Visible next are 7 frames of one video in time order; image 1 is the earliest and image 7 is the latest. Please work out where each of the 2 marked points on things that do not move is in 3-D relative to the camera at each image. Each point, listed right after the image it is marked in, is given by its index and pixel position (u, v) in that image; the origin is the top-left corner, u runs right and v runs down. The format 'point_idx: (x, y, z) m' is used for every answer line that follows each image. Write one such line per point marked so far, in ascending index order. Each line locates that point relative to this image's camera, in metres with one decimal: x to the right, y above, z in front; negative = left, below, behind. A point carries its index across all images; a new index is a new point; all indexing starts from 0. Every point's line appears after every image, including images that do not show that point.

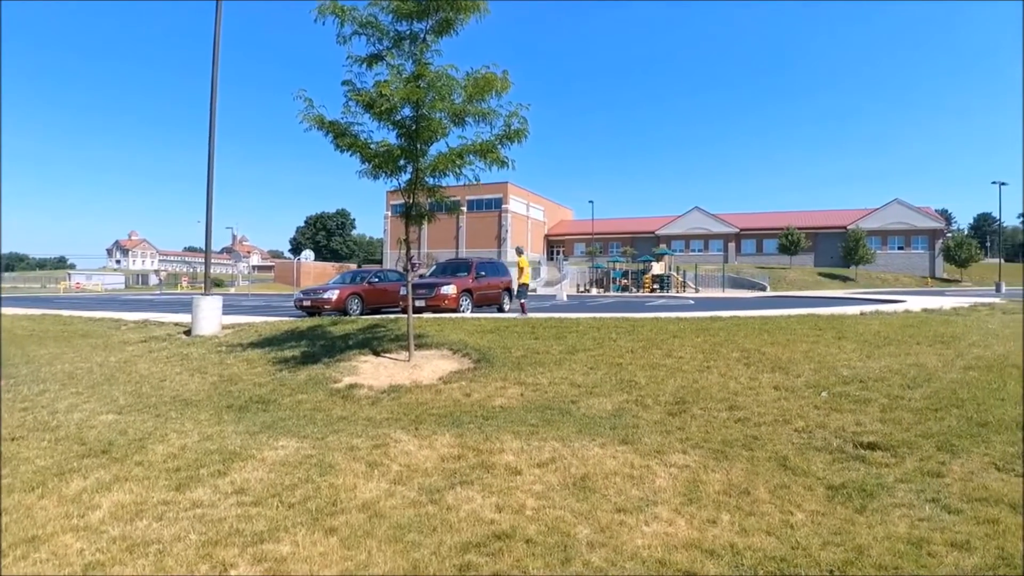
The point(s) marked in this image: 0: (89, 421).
0: (-4.0, -1.3, +6.2) m
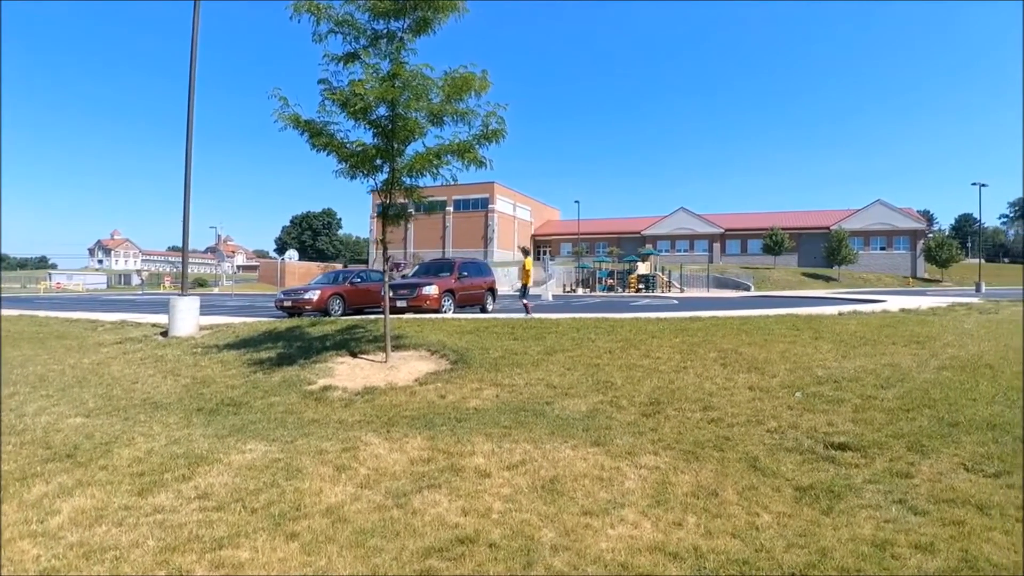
0: (-4.3, -1.3, +6.1) m
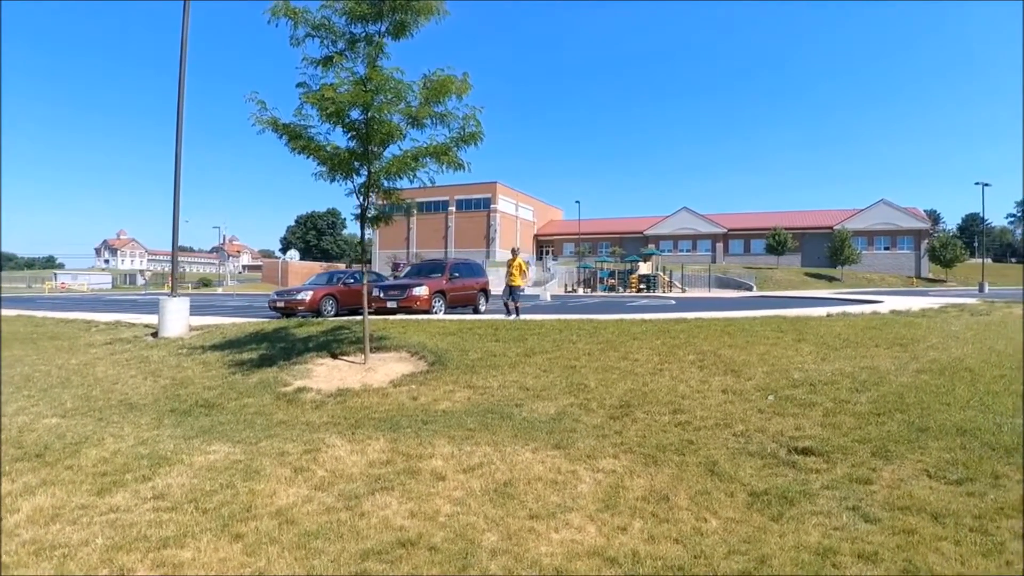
0: (-4.6, -1.3, +6.2) m
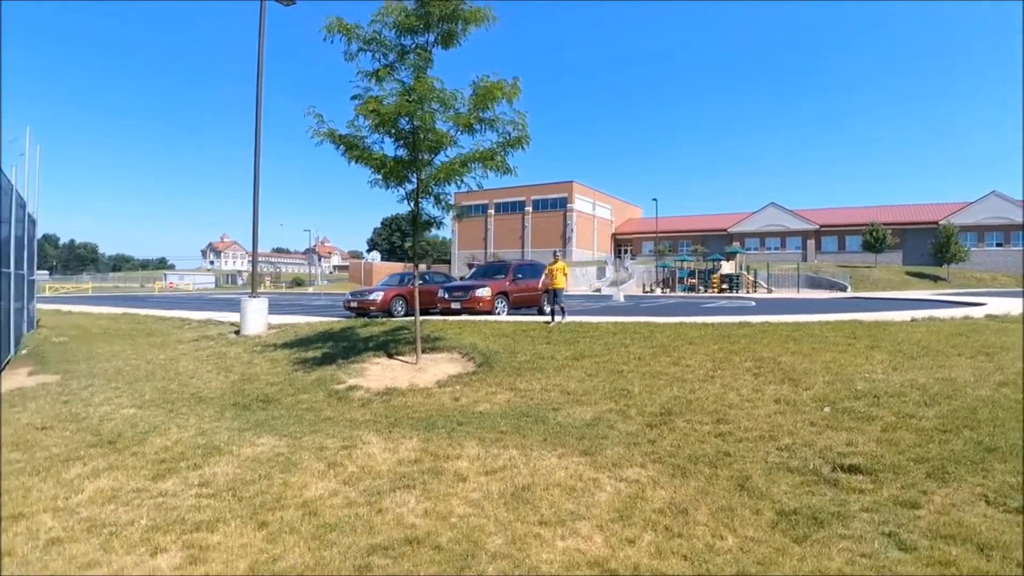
0: (-4.3, -1.3, +6.9) m
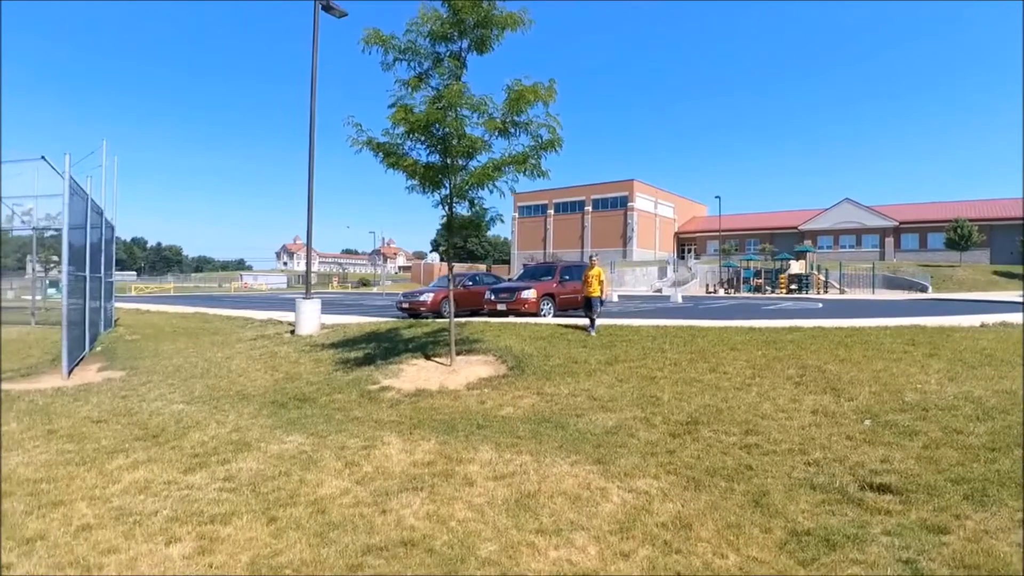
0: (-4.0, -1.4, +7.4) m
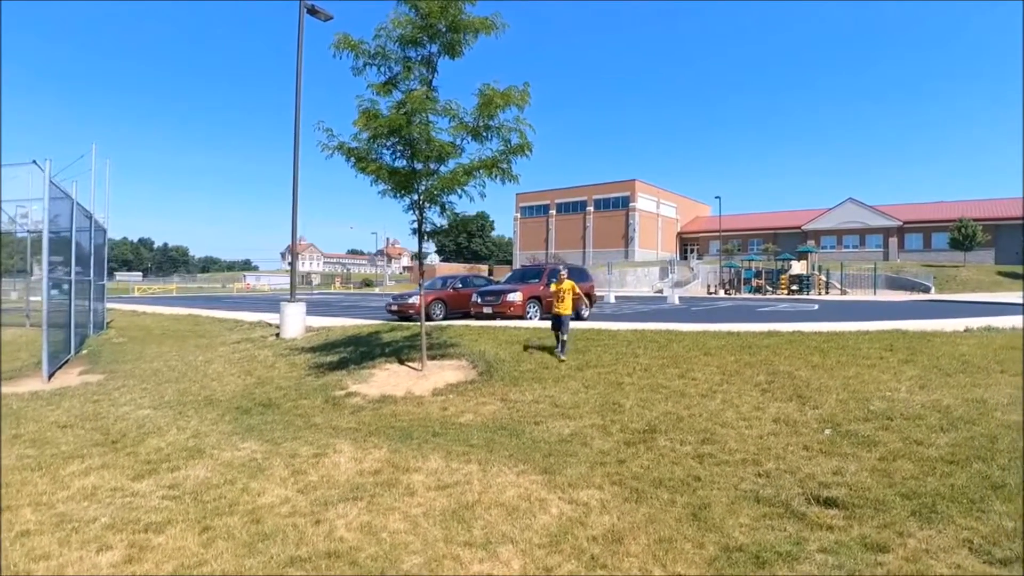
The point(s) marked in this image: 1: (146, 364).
0: (-4.4, -1.4, +7.5) m
1: (-5.5, -1.2, +9.8) m
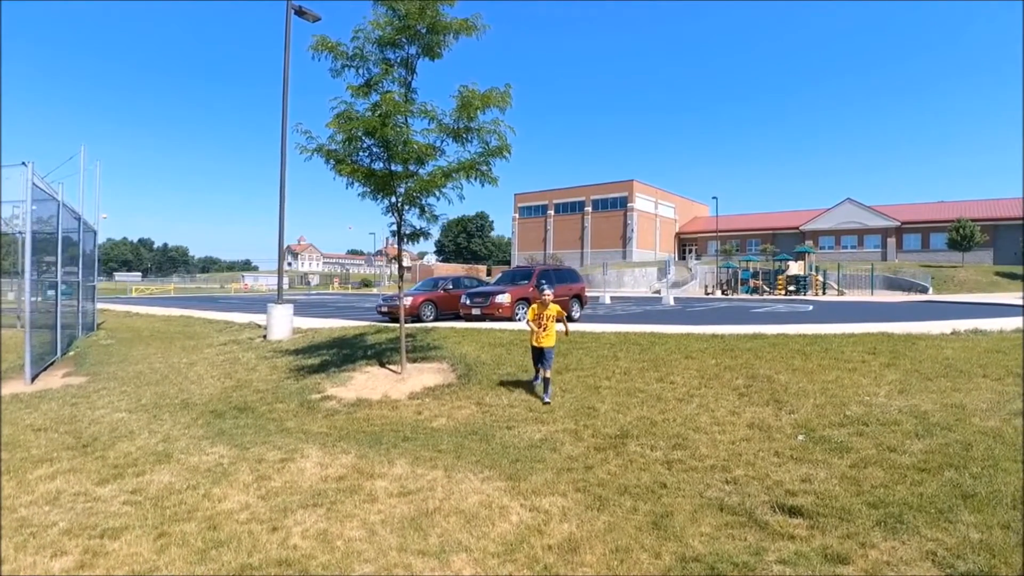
0: (-4.7, -1.5, +7.5) m
1: (-5.8, -1.2, +9.8) m
